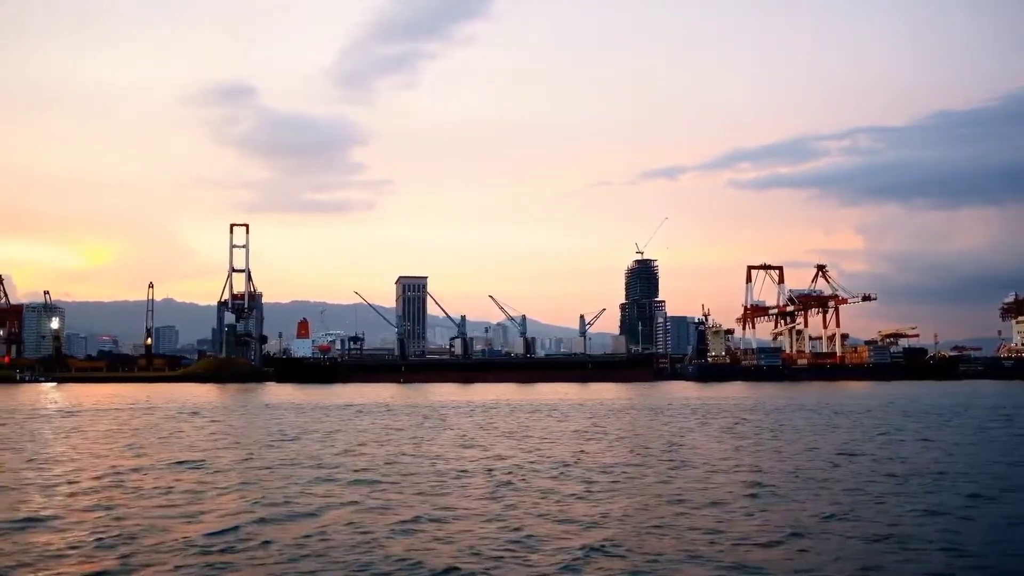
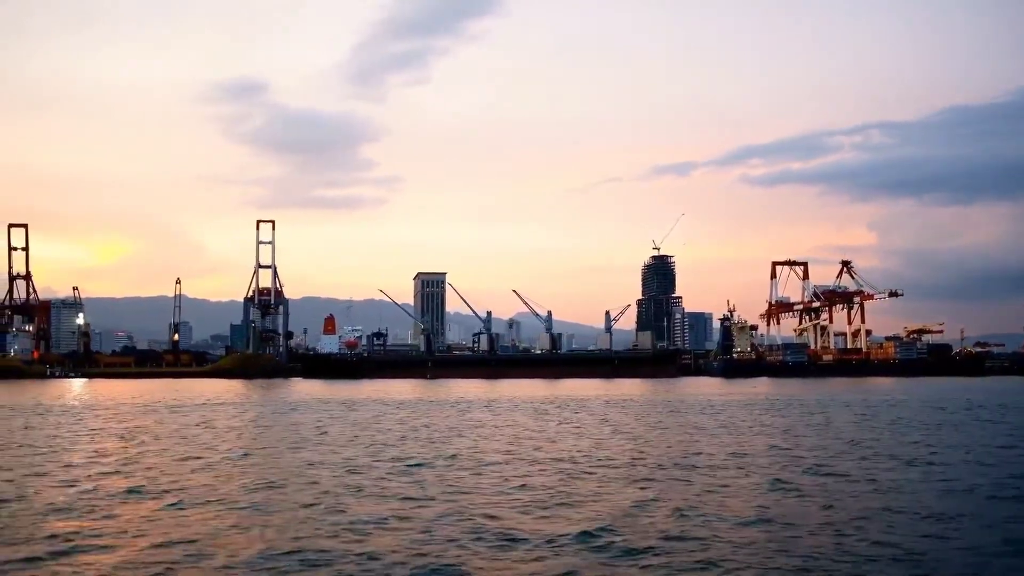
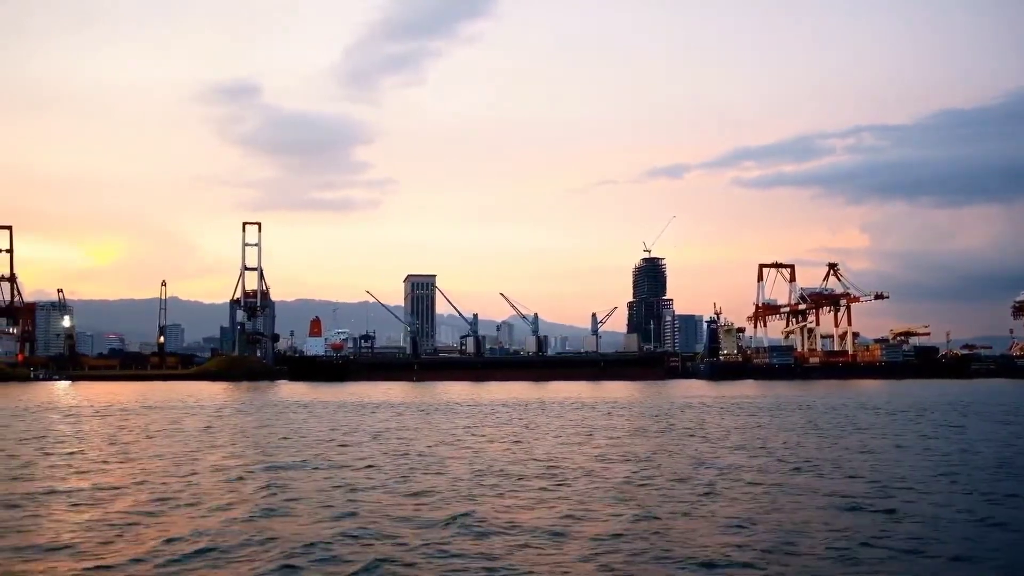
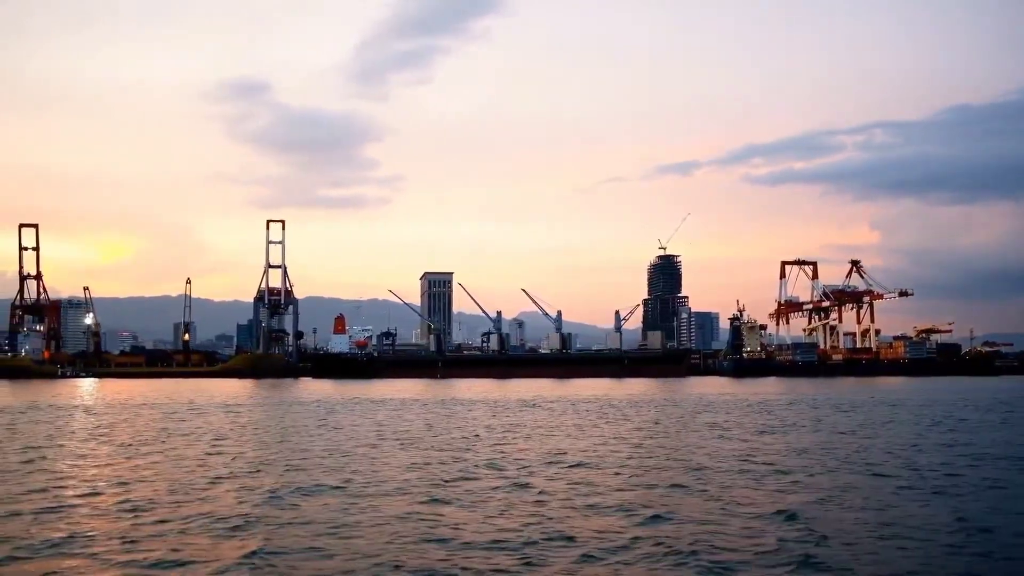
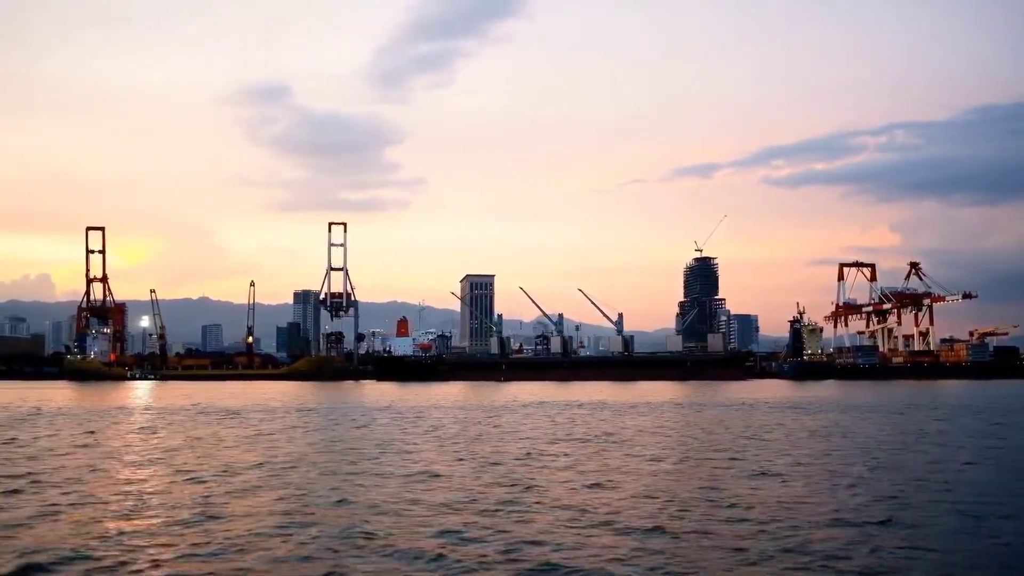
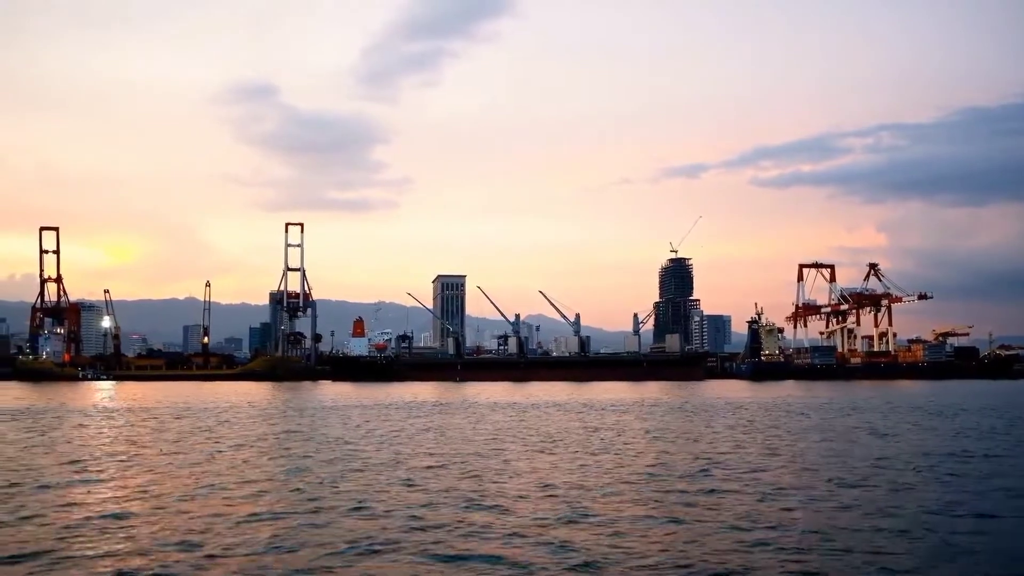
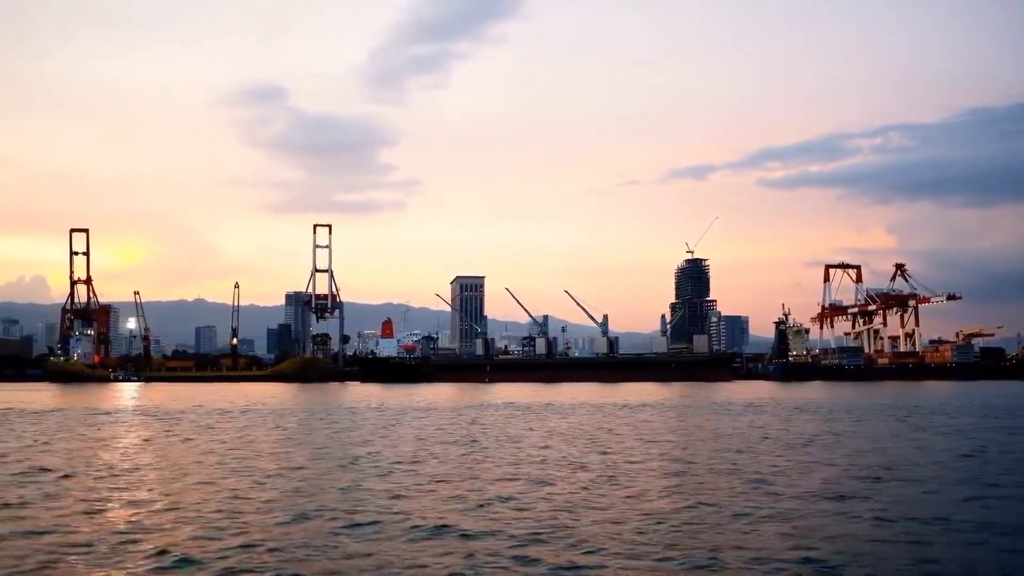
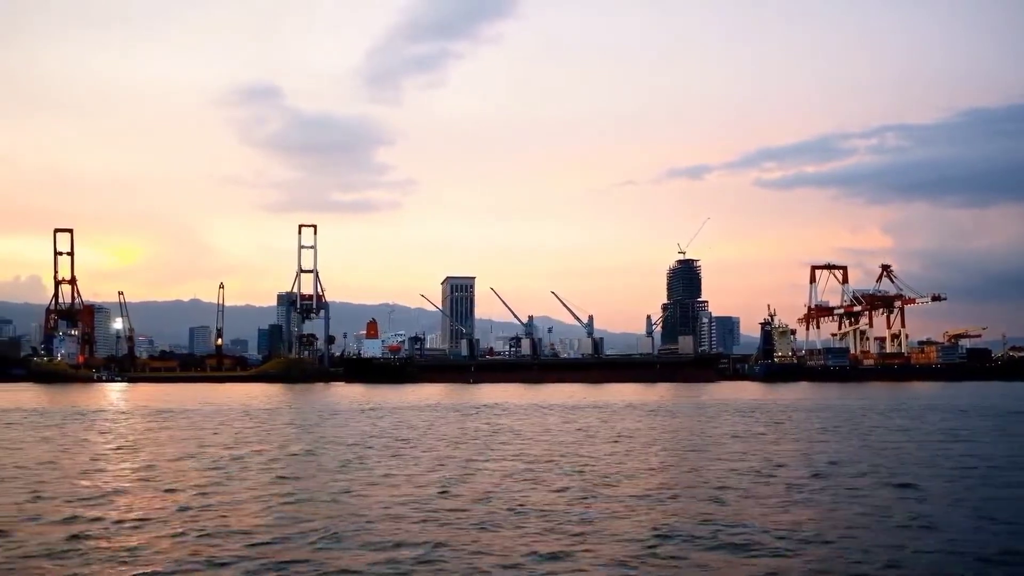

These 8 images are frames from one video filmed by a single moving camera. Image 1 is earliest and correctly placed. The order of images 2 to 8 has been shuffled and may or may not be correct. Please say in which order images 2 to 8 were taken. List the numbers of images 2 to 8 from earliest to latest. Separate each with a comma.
3, 2, 4, 6, 8, 7, 5
